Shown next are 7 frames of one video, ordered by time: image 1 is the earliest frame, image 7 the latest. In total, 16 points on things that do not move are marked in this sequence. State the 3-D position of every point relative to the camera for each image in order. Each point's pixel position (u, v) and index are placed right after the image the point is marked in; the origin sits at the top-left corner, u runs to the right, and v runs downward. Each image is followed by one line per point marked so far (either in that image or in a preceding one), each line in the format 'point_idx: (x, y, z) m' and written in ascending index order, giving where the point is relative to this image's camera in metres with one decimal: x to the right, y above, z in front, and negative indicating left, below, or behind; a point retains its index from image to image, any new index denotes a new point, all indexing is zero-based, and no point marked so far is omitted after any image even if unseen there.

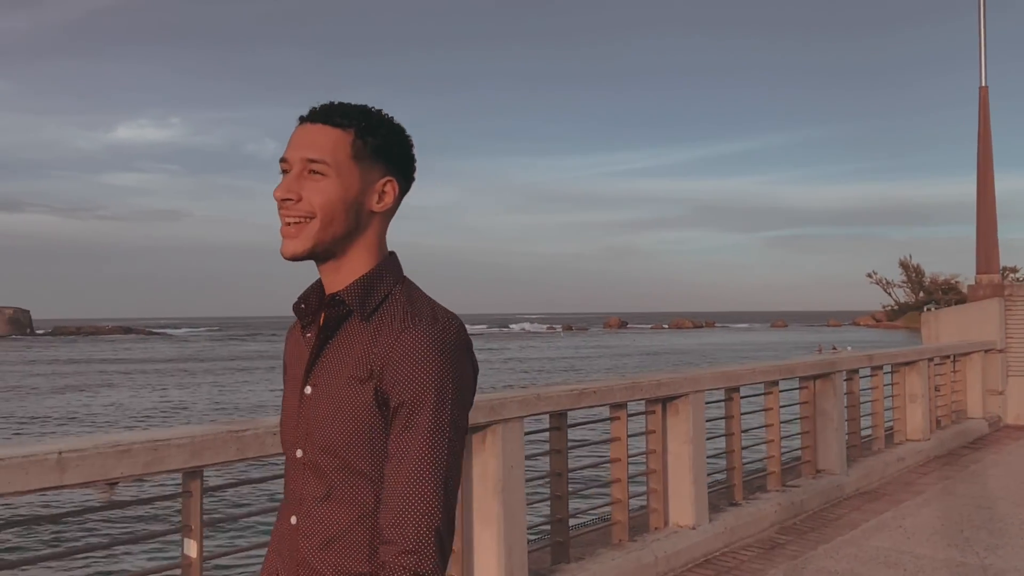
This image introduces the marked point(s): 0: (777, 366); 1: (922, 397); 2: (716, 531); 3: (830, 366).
0: (+2.3, -0.7, +7.3) m
1: (+5.2, -1.4, +10.7) m
2: (+1.5, -1.8, +6.1) m
3: (+3.1, -0.7, +8.1) m
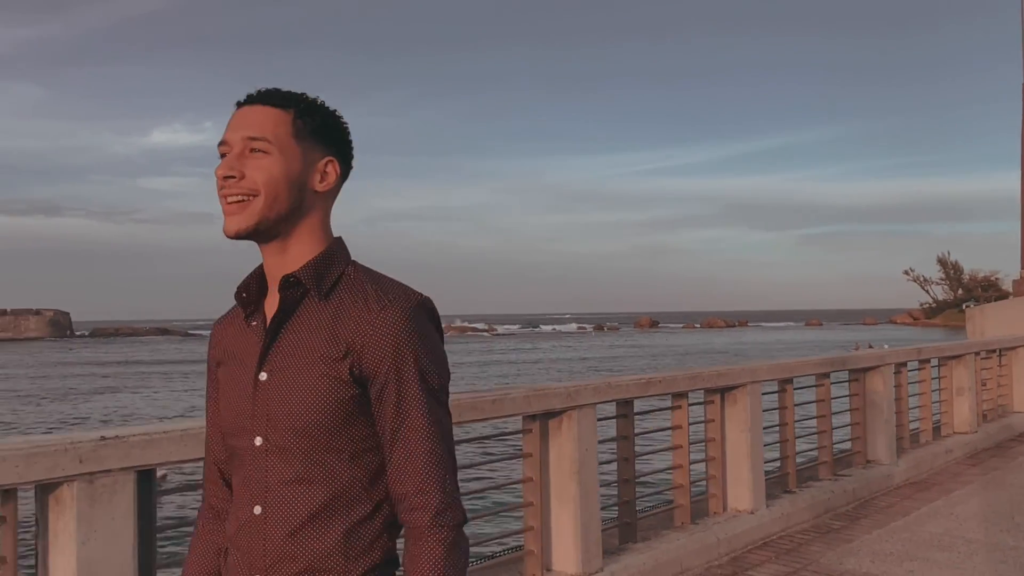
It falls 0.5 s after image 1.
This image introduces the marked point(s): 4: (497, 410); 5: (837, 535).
0: (+2.8, -0.6, +7.5) m
1: (+5.9, -1.3, +10.8) m
2: (+2.0, -1.7, +6.3) m
3: (+3.6, -0.7, +8.2) m
4: (-0.1, -0.6, +4.4) m
5: (+2.5, -1.9, +6.4) m
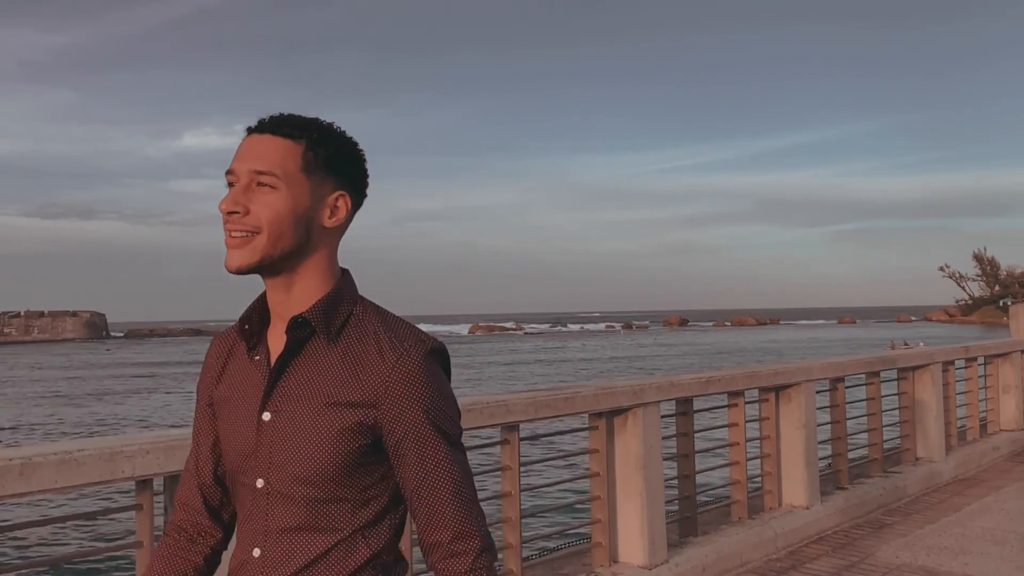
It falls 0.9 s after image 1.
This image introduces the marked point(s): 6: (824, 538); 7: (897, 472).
0: (+3.3, -0.6, +7.6) m
1: (+6.5, -1.3, +10.8) m
2: (+2.4, -1.7, +6.5) m
3: (+4.1, -0.7, +8.3) m
4: (+0.3, -0.6, +4.6) m
5: (+3.0, -1.9, +6.5) m
6: (+2.4, -1.9, +6.3) m
7: (+3.6, -1.7, +7.8) m
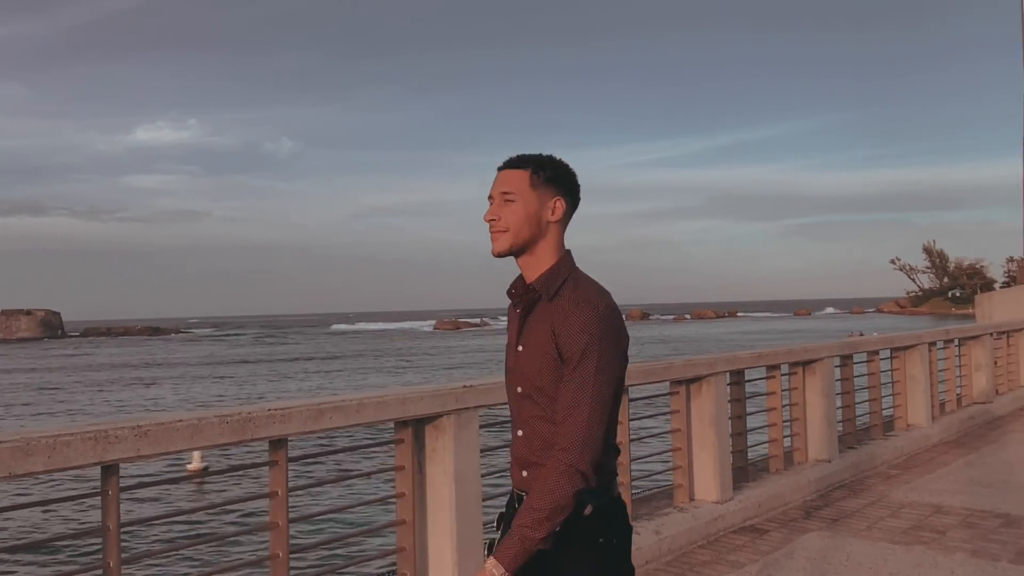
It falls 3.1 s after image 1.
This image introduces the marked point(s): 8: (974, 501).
0: (+4.0, -0.5, +9.0) m
1: (+7.0, -1.2, +12.3) m
2: (+3.1, -1.6, +7.8) m
3: (+4.7, -0.6, +9.8) m
4: (+1.1, -0.6, +5.9) m
5: (+3.6, -1.8, +7.9) m
6: (+3.0, -1.8, +7.7) m
7: (+4.2, -1.6, +9.2) m
8: (+4.0, -1.8, +7.2) m
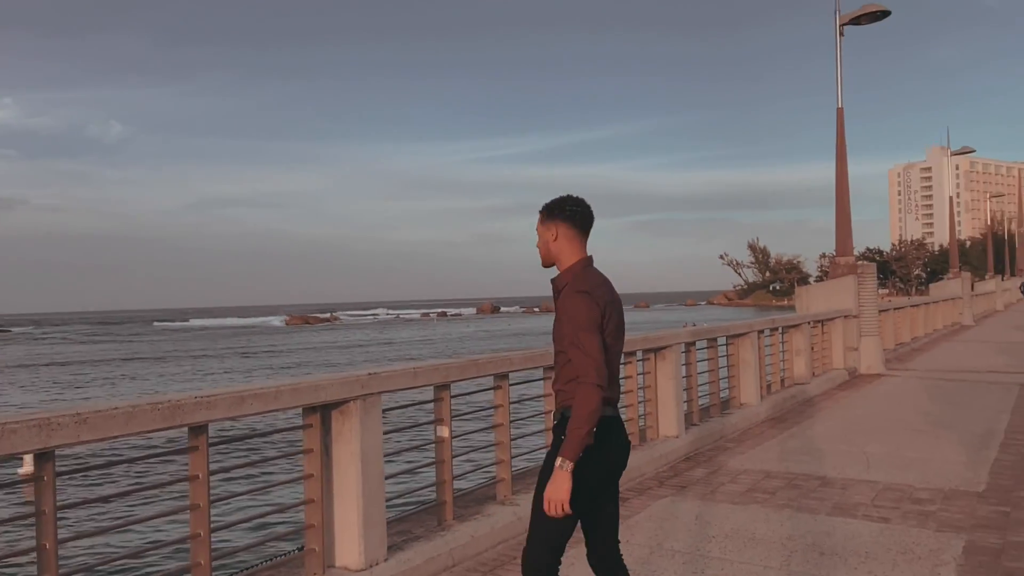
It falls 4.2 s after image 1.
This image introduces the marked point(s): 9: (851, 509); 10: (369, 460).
0: (+2.5, -0.5, +10.1) m
1: (+4.8, -1.0, +13.9) m
2: (+1.9, -1.6, +8.8) m
3: (+3.1, -0.5, +10.9) m
4: (+0.2, -0.6, +6.4) m
5: (+2.4, -1.7, +8.9) m
6: (+1.8, -1.8, +8.6) m
7: (+2.7, -1.5, +10.4) m
8: (+2.8, -1.8, +8.3) m
9: (+2.7, -1.8, +6.7) m
10: (-0.8, -1.0, +4.7) m
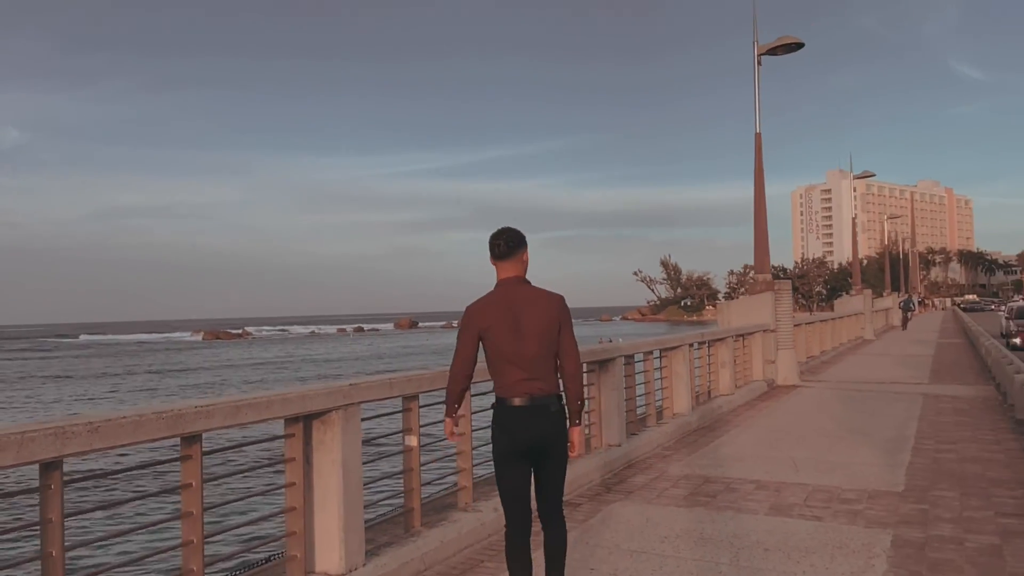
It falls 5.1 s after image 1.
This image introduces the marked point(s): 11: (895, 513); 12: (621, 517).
0: (+1.8, -0.7, +10.5) m
1: (+3.8, -1.3, +14.5) m
2: (+1.3, -1.7, +9.2) m
3: (+2.3, -0.7, +11.5) m
4: (-0.1, -0.7, +6.7) m
5: (+1.8, -1.9, +9.4) m
6: (+1.3, -1.9, +9.0) m
7: (+2.0, -1.7, +10.8) m
8: (+2.3, -1.9, +8.8) m
9: (+2.4, -1.9, +7.2) m
10: (-0.9, -1.0, +4.9) m
11: (+3.2, -1.9, +7.0) m
12: (+0.9, -1.9, +6.9) m
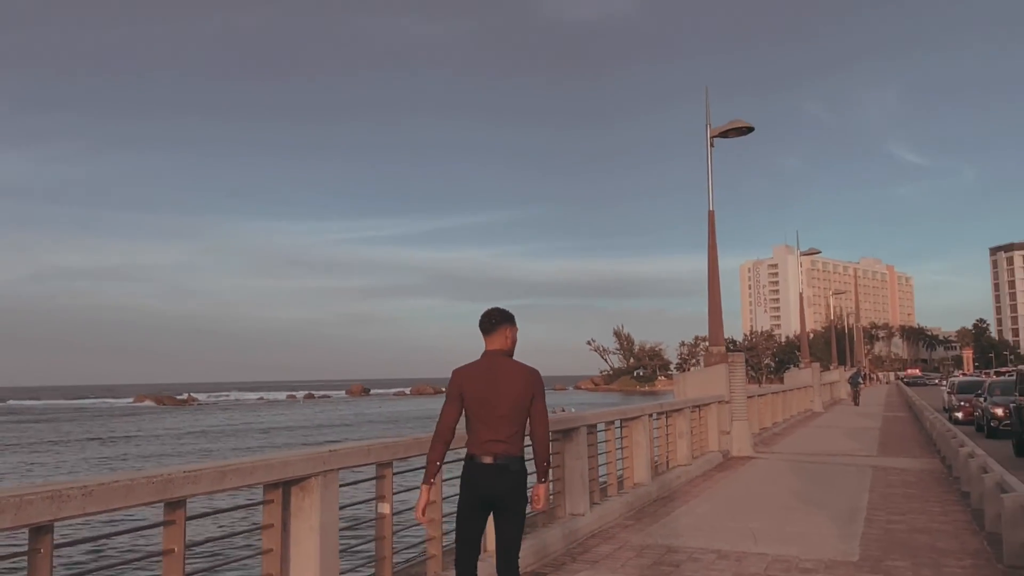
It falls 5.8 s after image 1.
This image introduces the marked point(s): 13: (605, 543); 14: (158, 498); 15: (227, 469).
0: (+1.3, -1.6, +10.7) m
1: (+3.1, -2.6, +14.8) m
2: (+0.9, -2.5, +9.3) m
3: (+1.8, -1.7, +11.7) m
4: (-0.3, -1.2, +6.8) m
5: (+1.4, -2.7, +9.5) m
6: (+0.9, -2.7, +9.1) m
7: (+1.5, -2.7, +10.9) m
8: (+1.9, -2.7, +8.9) m
9: (+2.1, -2.6, +7.4) m
10: (-1.1, -1.4, +4.9) m
11: (+2.9, -2.5, +7.2) m
12: (+0.6, -2.5, +7.0) m
13: (+1.0, -2.6, +8.6) m
14: (-1.6, -1.0, +3.8) m
15: (-1.4, -0.9, +4.2) m
